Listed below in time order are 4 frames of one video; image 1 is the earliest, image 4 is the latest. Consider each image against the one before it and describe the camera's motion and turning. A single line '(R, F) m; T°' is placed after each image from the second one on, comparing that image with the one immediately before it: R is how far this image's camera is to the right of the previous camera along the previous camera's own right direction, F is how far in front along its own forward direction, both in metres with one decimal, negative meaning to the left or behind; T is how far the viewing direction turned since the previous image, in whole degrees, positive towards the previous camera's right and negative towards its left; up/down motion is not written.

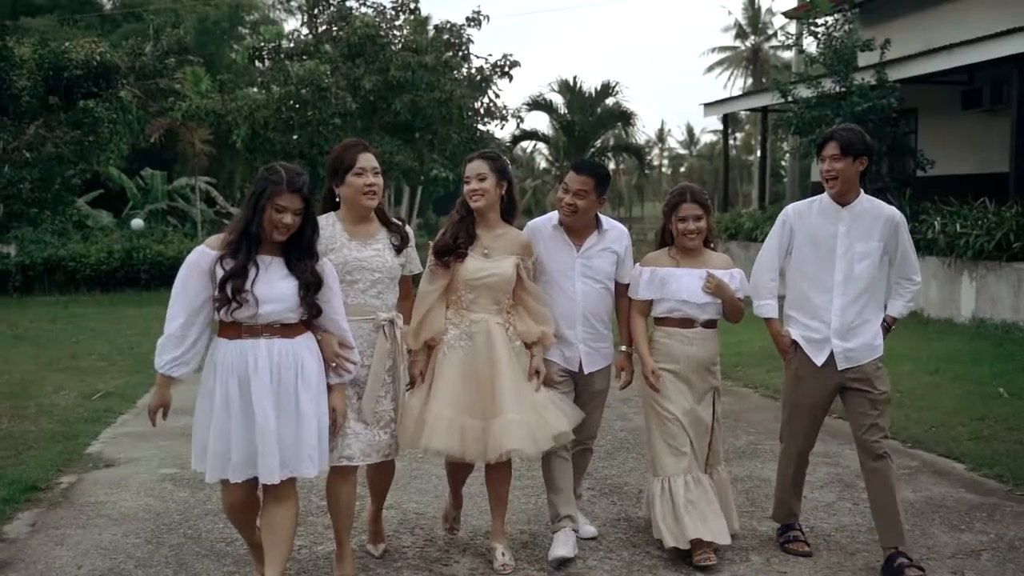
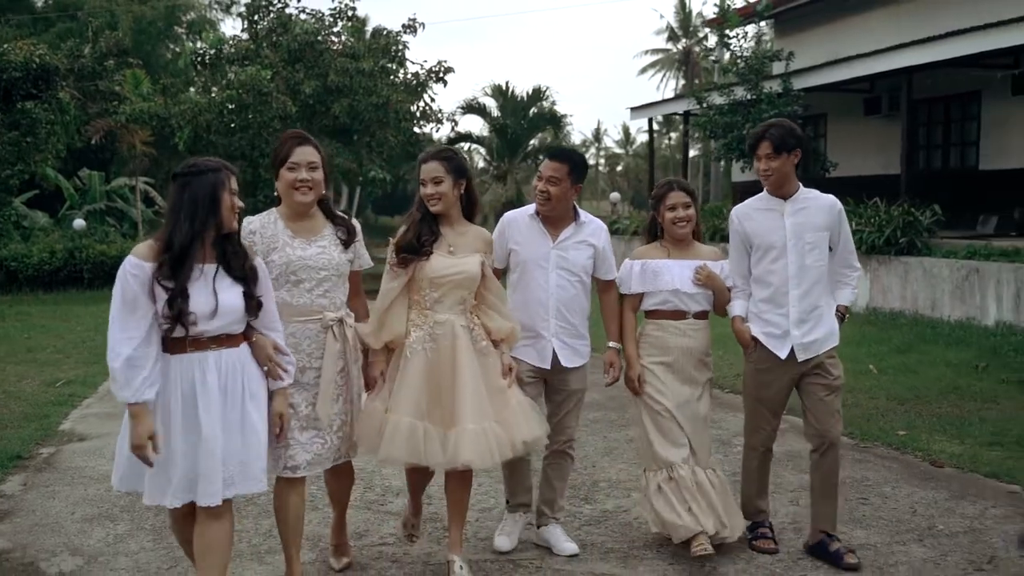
(+0.1, -0.8) m; +3°
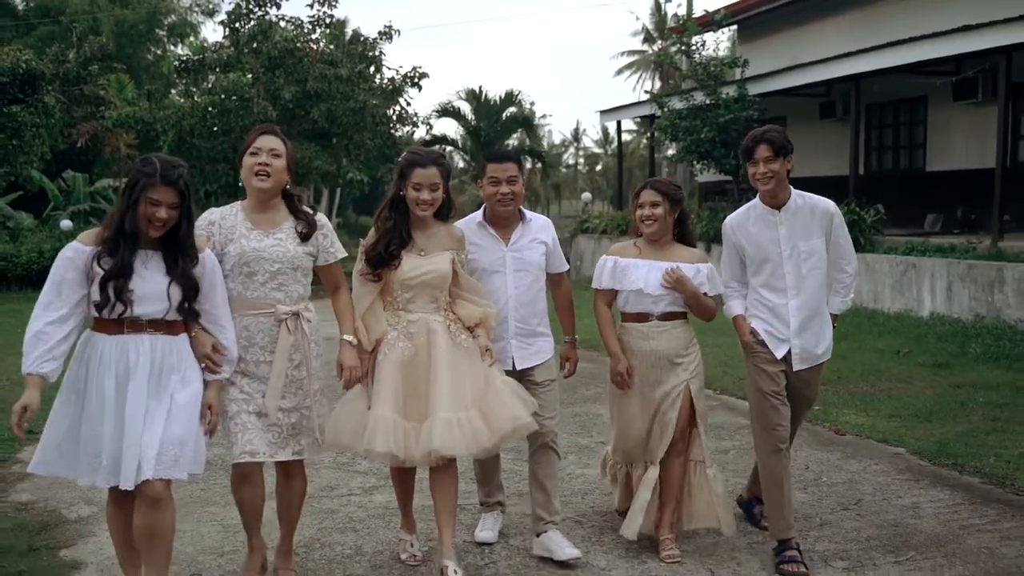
(+0.2, -0.8) m; +1°
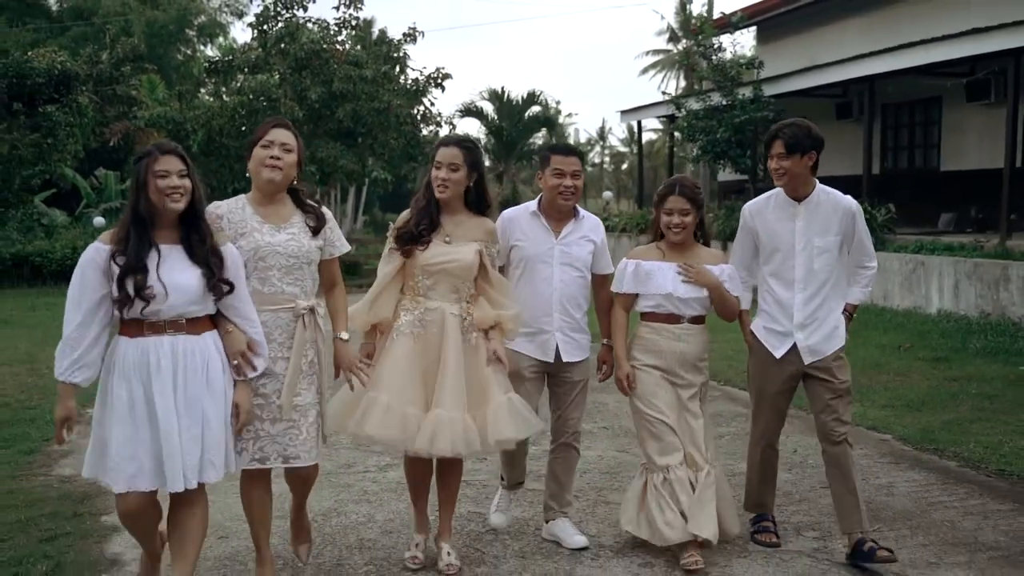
(+0.1, -0.4) m; -1°
